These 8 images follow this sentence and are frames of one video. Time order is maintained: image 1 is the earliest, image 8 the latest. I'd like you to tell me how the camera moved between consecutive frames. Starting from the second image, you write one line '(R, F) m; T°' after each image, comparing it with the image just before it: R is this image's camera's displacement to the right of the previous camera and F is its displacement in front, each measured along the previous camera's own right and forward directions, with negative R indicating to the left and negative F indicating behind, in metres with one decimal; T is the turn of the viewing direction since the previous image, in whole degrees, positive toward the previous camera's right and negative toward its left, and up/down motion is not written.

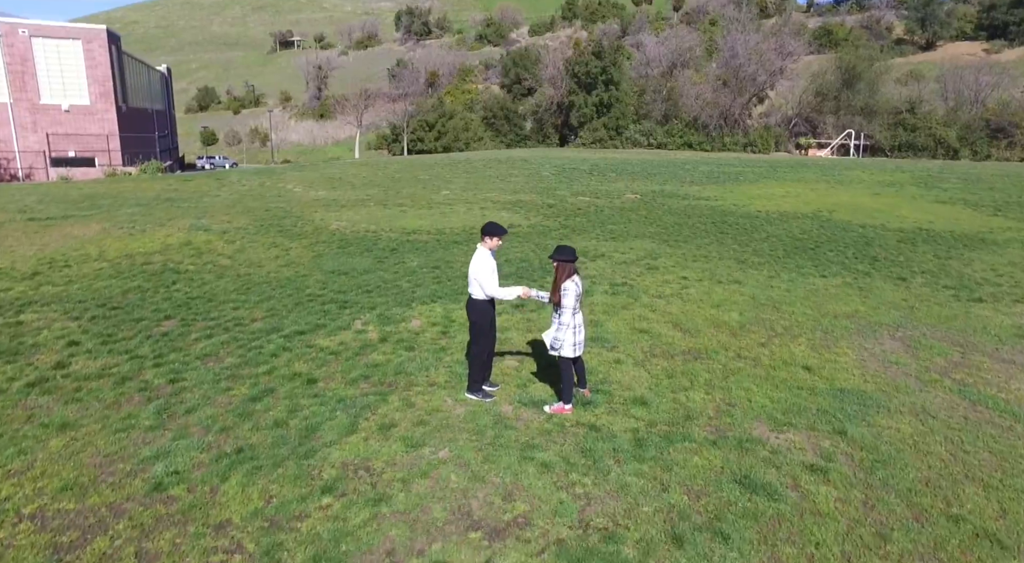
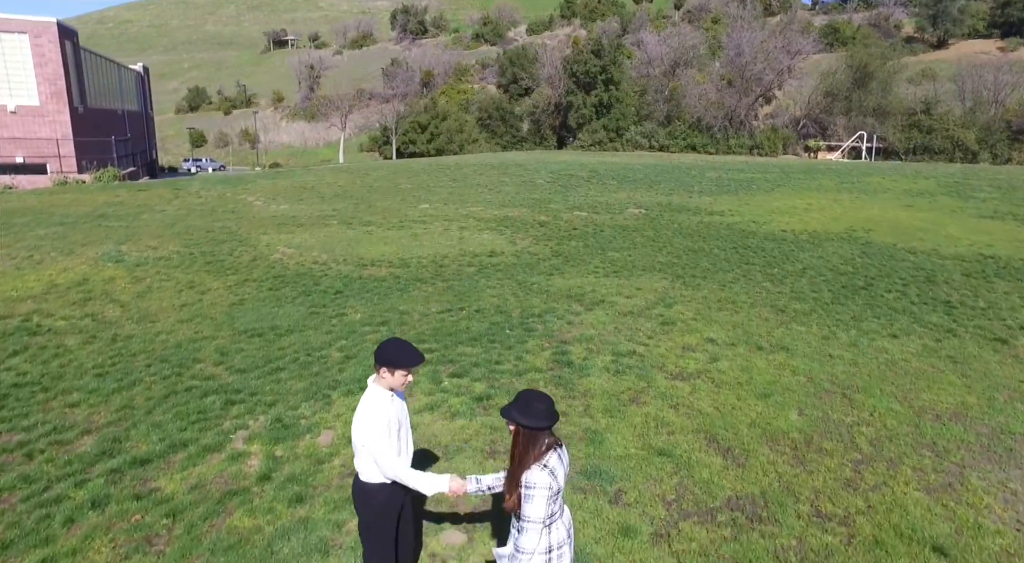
(+0.3, +2.3) m; 0°
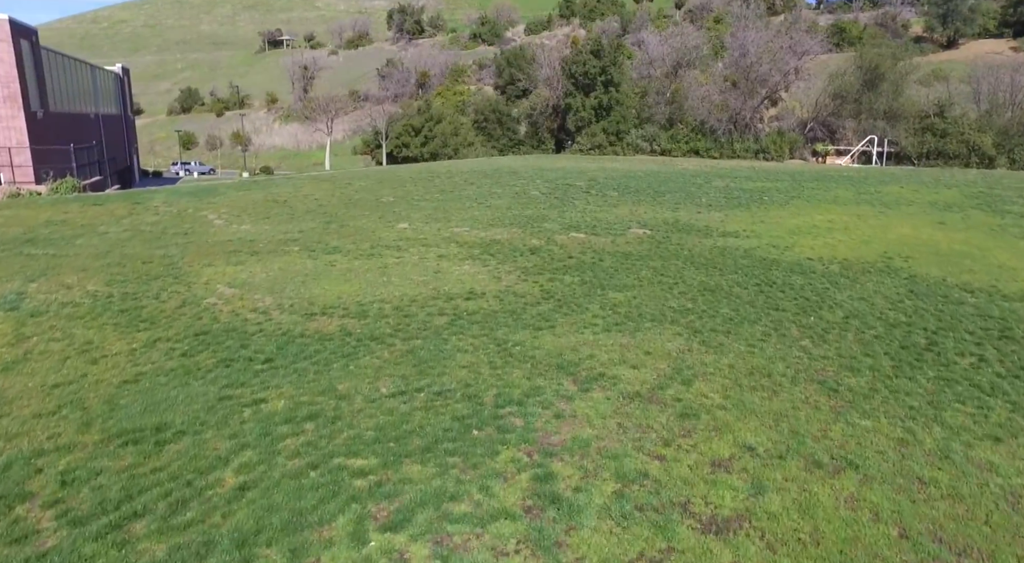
(+0.2, +1.8) m; 0°
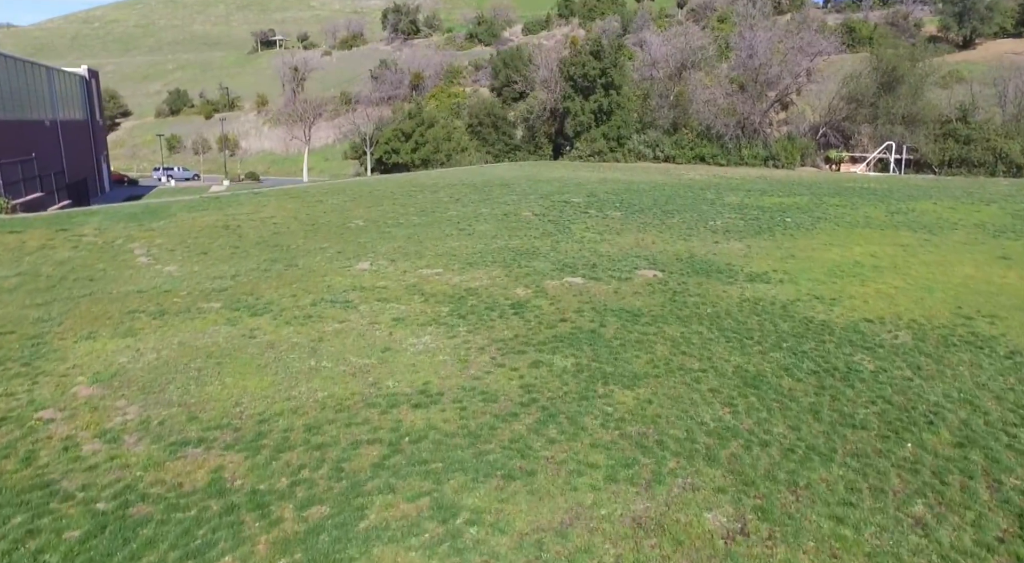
(+0.3, +2.7) m; 0°
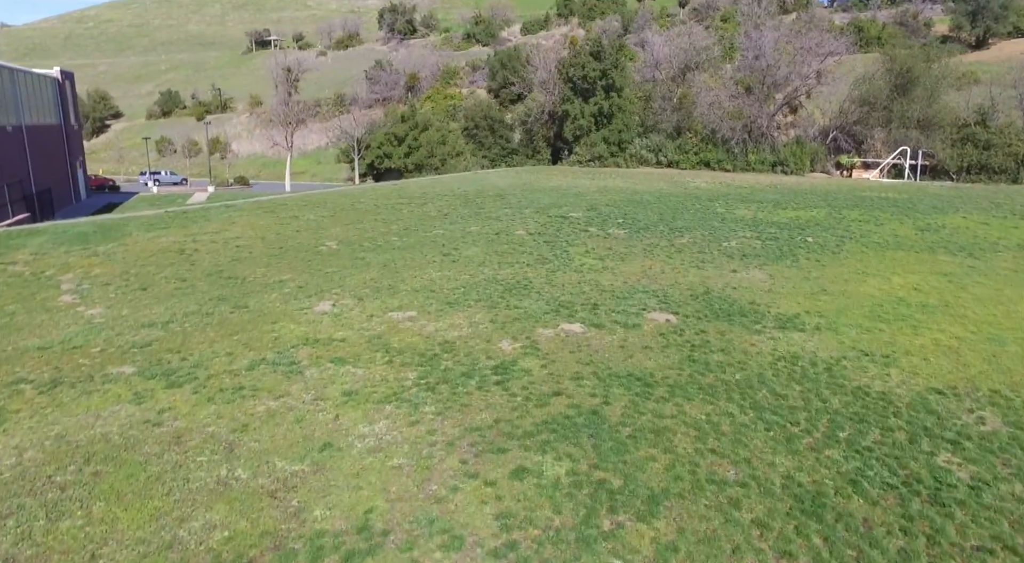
(+0.2, +2.0) m; 0°
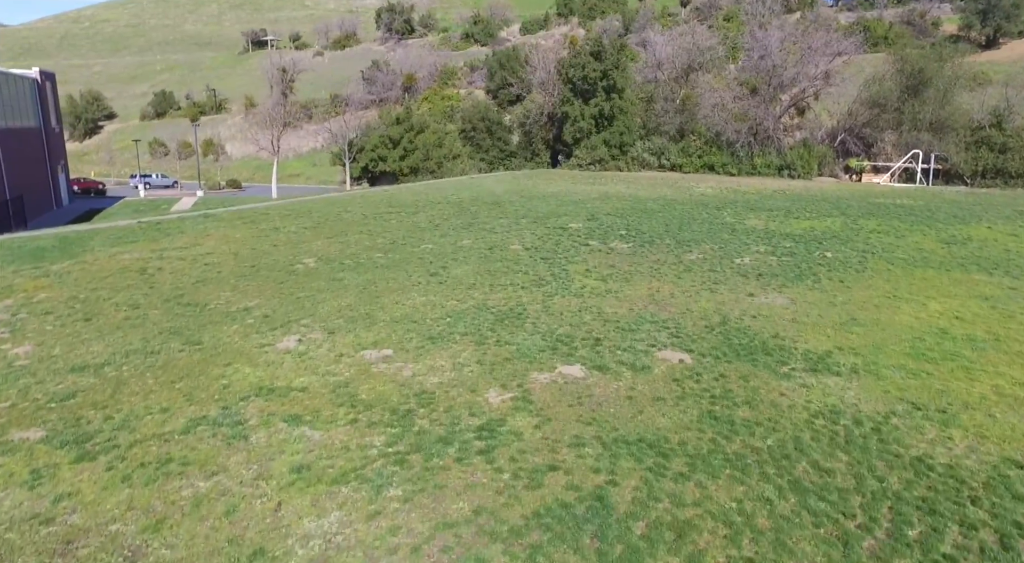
(+0.1, +1.4) m; 0°
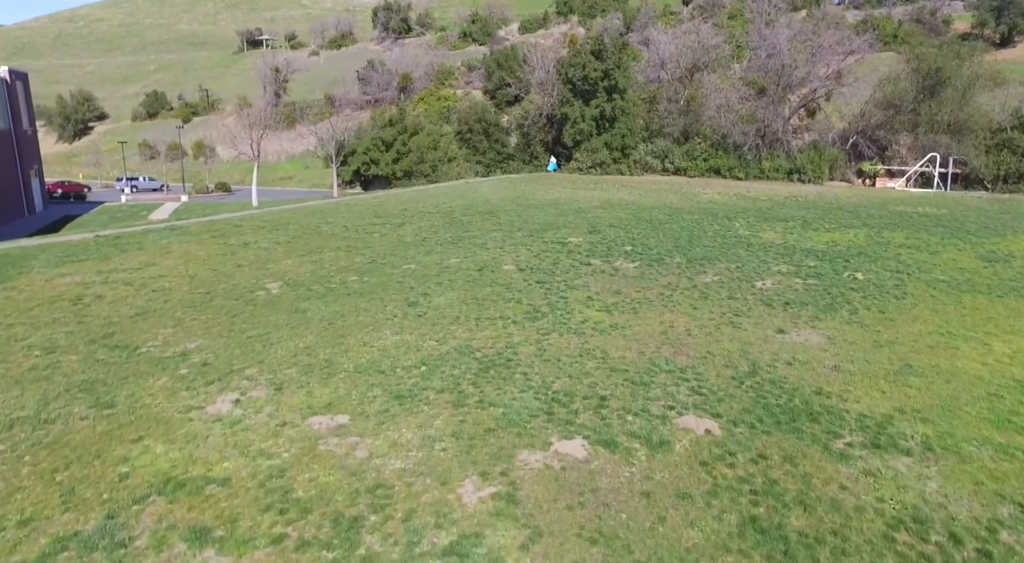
(+0.2, +1.9) m; 0°
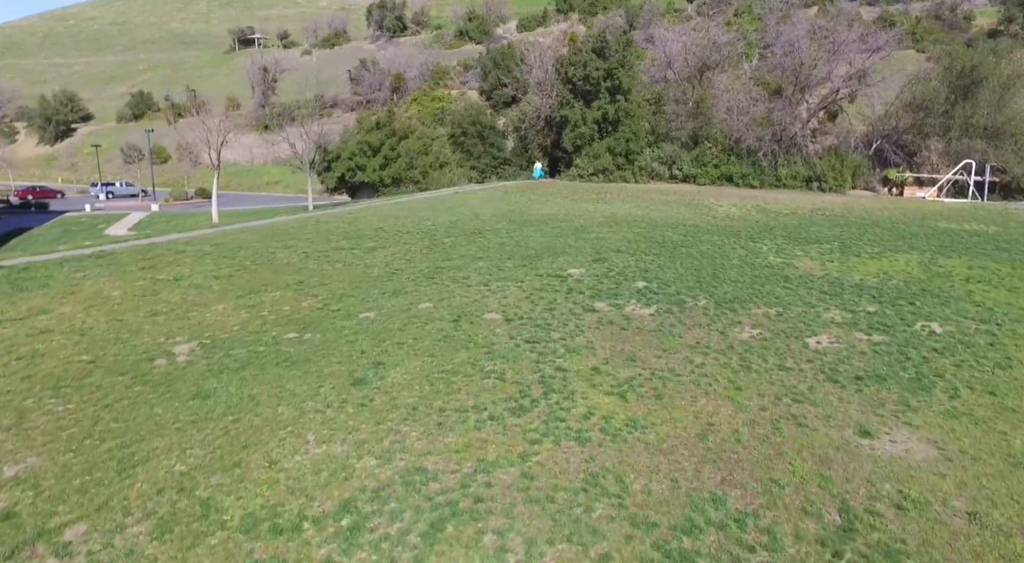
(+0.3, +3.2) m; 0°
